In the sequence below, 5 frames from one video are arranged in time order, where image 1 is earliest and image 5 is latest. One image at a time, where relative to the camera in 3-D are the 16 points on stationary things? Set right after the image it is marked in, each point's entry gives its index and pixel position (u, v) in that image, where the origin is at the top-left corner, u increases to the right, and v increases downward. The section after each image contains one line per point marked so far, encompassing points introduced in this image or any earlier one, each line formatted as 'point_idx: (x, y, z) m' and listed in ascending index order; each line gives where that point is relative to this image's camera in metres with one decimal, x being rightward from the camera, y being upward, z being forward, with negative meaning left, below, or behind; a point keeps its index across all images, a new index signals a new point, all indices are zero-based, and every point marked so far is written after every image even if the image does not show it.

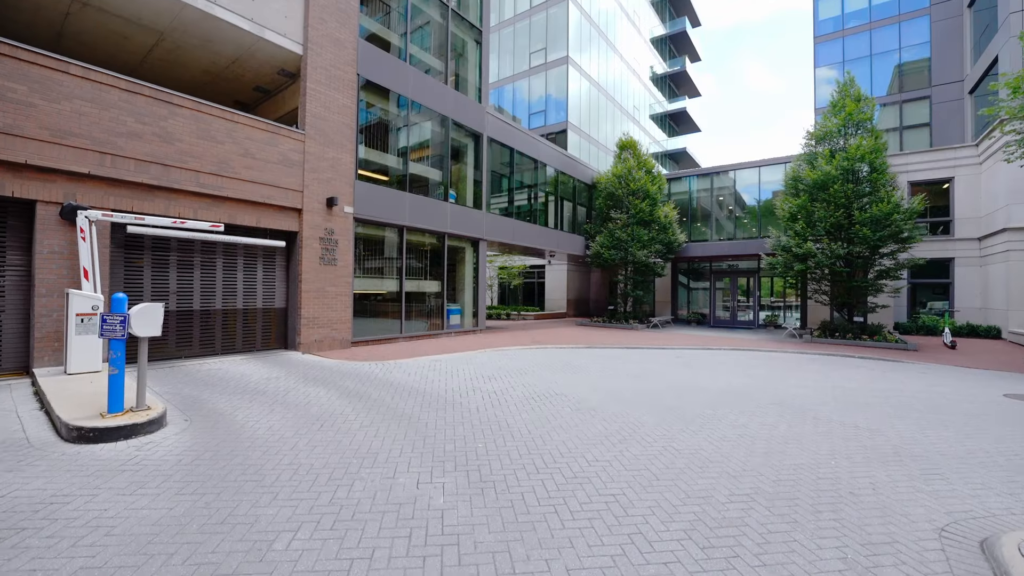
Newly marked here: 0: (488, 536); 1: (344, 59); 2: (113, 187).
0: (-0.2, -1.9, +3.1) m
1: (-4.7, +6.5, +11.5) m
2: (-7.7, +1.9, +7.9) m
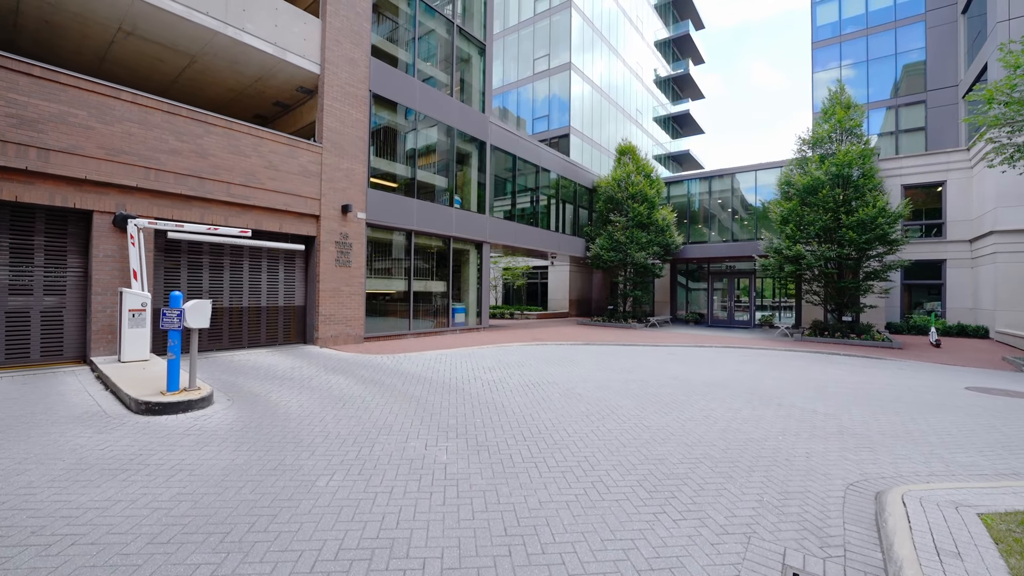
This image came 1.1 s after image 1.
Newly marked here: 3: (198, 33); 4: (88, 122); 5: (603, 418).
0: (-0.3, -1.9, +4.0) m
1: (-4.7, +6.5, +12.5) m
2: (-7.7, +2.0, +8.9) m
3: (-7.7, +6.2, +10.0) m
4: (-8.3, +3.2, +8.0) m
5: (+1.4, -1.9, +6.1) m
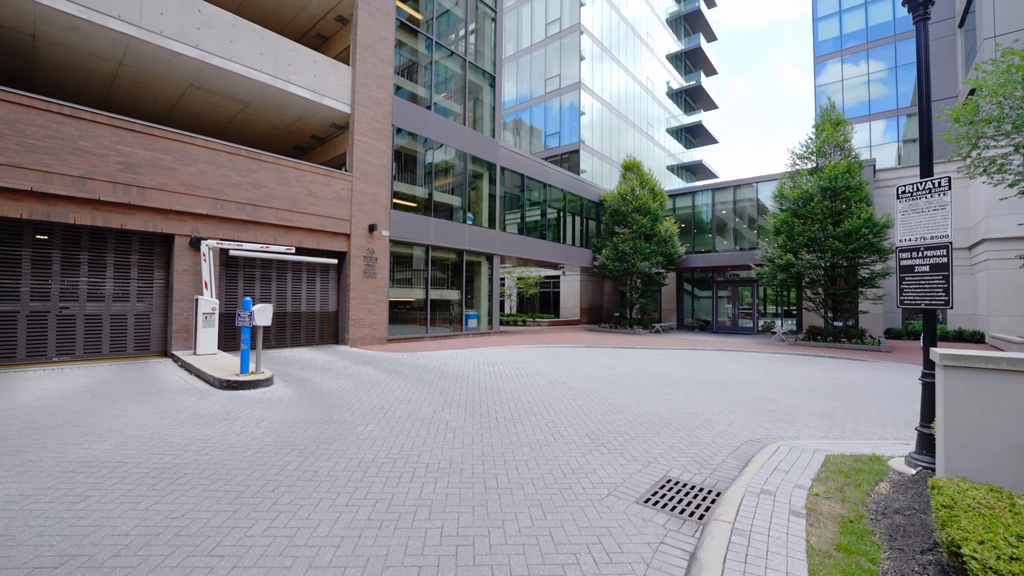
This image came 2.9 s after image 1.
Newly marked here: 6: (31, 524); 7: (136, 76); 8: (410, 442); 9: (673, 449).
0: (-0.6, -1.9, +5.6) m
1: (-4.6, +6.2, +14.5) m
2: (-7.8, +1.7, +10.9) m
3: (-7.7, +6.0, +12.1) m
4: (-8.3, +3.0, +10.1) m
5: (+1.2, -2.0, +7.6) m
6: (-3.7, -1.7, +3.1) m
7: (-10.5, +6.0, +11.5) m
8: (-1.3, -1.9, +5.1) m
9: (+2.0, -2.0, +5.1) m
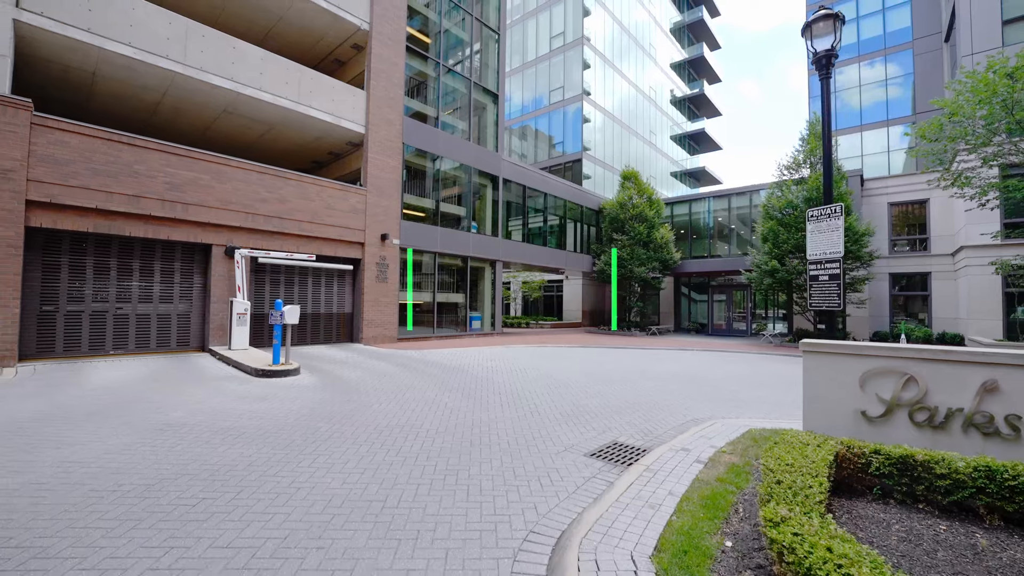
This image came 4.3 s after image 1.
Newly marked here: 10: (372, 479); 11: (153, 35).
0: (-0.8, -2.0, +6.9) m
1: (-4.6, +6.1, +15.9) m
2: (-7.9, +1.6, +12.3) m
3: (-7.8, +5.9, +13.6) m
4: (-8.5, +2.9, +11.5) m
5: (+1.0, -2.1, +8.8) m
6: (-4.0, -1.8, +4.4) m
7: (-10.6, +5.9, +13.0) m
8: (-1.5, -2.0, +6.3) m
9: (+1.8, -2.1, +6.3) m
10: (-1.4, -1.9, +4.0) m
11: (-9.6, +6.7, +10.9) m
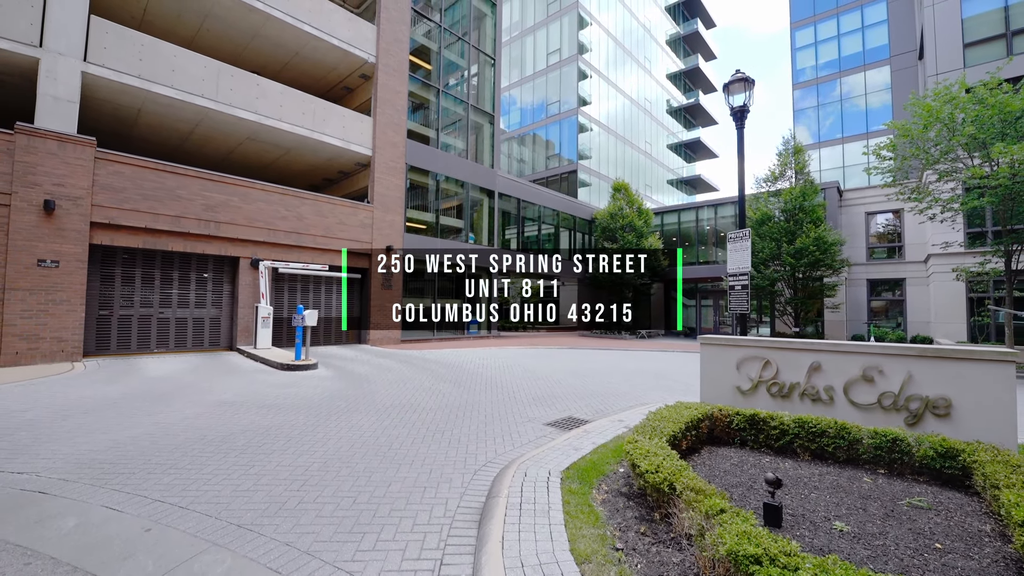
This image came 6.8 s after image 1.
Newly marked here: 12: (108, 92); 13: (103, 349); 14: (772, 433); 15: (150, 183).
0: (-1.2, -2.2, +8.4) m
1: (-4.9, +5.8, +17.5) m
2: (-8.2, +1.4, +14.0) m
3: (-8.1, +5.6, +15.2) m
4: (-8.8, +2.7, +13.2) m
5: (+0.7, -2.3, +10.3) m
6: (-4.3, -1.9, +6.0) m
7: (-10.9, +5.6, +14.7) m
8: (-1.9, -2.1, +7.8) m
9: (+1.4, -2.2, +7.8) m
10: (-1.8, -2.0, +5.5) m
11: (-9.9, +6.5, +12.6) m
12: (-11.8, +5.7, +11.9) m
13: (-11.4, -1.7, +11.3) m
14: (+3.0, -1.7, +4.7) m
15: (-10.3, +3.0, +11.6) m
